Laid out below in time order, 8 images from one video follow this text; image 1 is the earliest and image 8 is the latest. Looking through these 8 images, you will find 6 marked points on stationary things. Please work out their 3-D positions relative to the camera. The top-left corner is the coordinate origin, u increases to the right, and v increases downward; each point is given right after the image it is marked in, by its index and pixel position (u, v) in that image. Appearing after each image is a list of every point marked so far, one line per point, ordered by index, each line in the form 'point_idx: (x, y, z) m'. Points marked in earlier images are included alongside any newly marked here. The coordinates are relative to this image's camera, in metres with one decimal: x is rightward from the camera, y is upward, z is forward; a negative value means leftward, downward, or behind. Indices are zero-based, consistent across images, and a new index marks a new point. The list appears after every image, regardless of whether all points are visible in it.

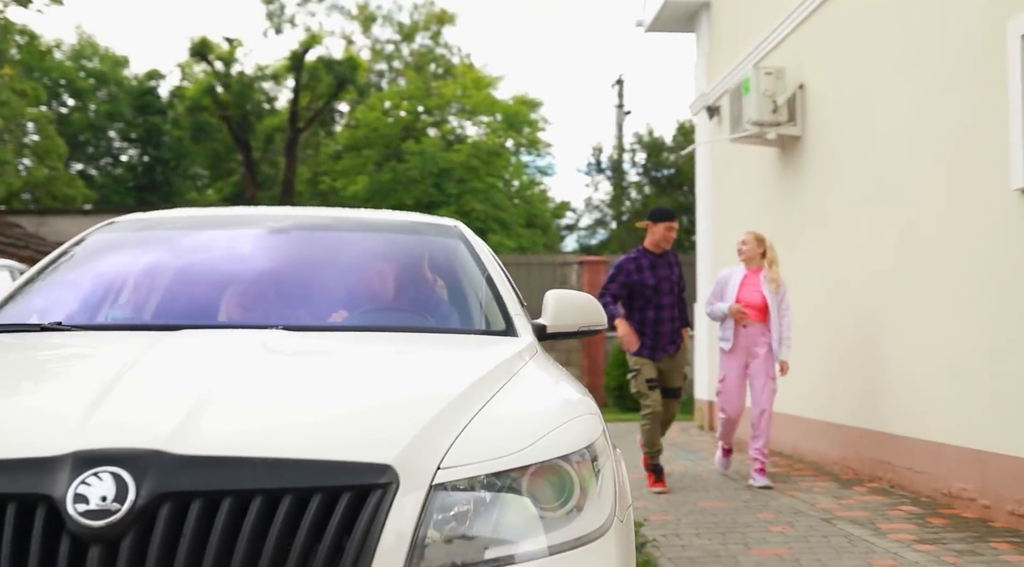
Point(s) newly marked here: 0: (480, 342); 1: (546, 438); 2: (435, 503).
0: (0.0, -0.2, +2.8) m
1: (+0.1, -0.3, +1.9) m
2: (-0.1, -0.4, +1.7) m
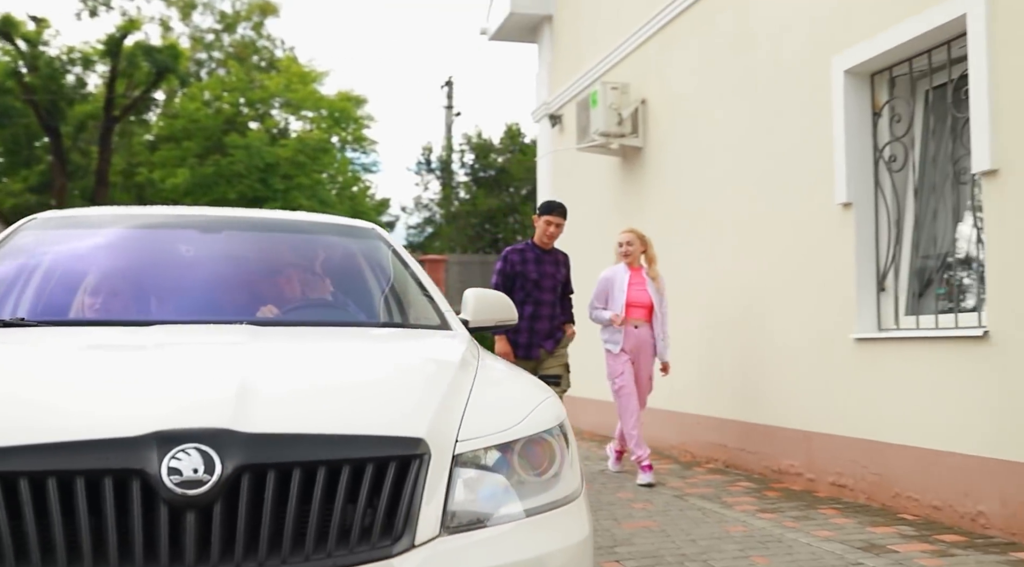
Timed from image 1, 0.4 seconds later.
0: (-0.2, -0.2, +3.1) m
1: (+0.1, -0.3, +2.3) m
2: (-0.1, -0.4, +2.0) m
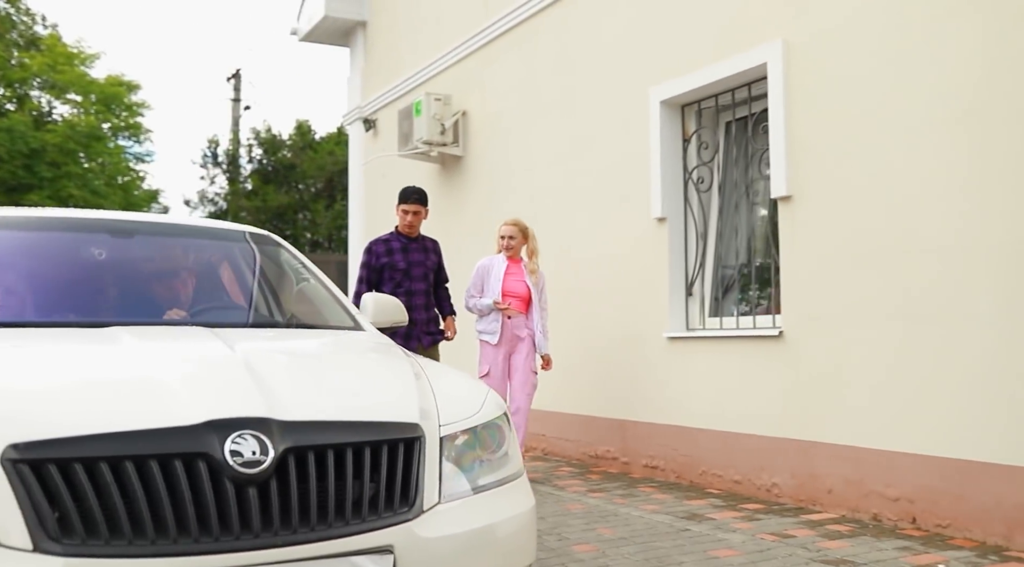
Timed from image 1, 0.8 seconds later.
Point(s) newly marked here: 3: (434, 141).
0: (-0.6, -0.2, +3.4) m
1: (-0.1, -0.4, +2.7) m
2: (-0.2, -0.4, +2.4) m
3: (-0.8, +1.5, +9.6) m
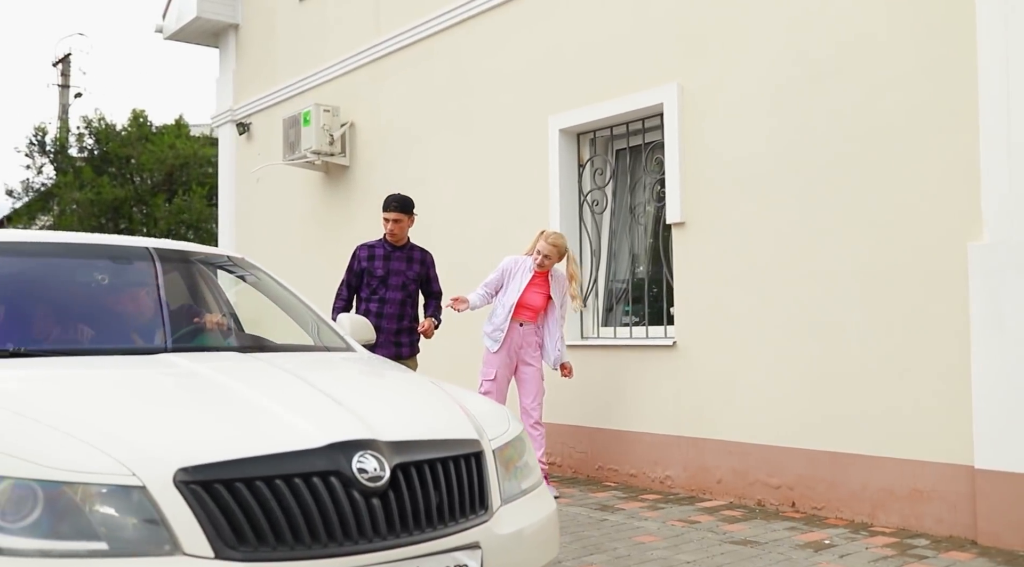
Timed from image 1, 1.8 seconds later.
0: (-0.6, -0.3, +3.8) m
1: (0.0, -0.5, +3.2) m
2: (0.0, -0.5, +2.8) m
3: (-2.0, +1.4, +9.8) m
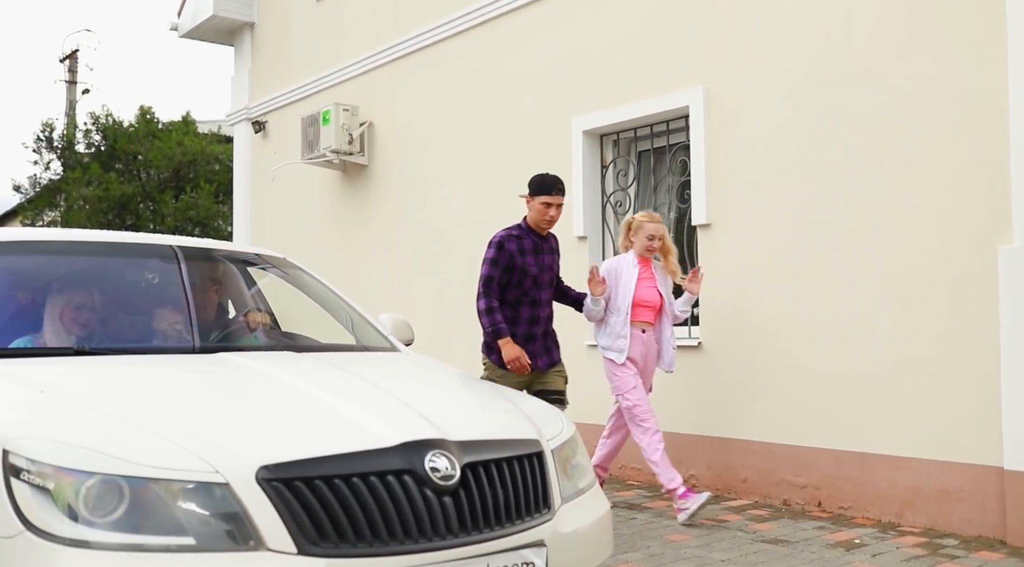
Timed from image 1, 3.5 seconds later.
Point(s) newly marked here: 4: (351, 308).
0: (-0.4, -0.3, +3.8) m
1: (+0.2, -0.5, +3.2) m
2: (+0.1, -0.6, +2.9) m
3: (-1.8, +1.4, +9.9) m
4: (-0.8, -0.1, +4.5) m
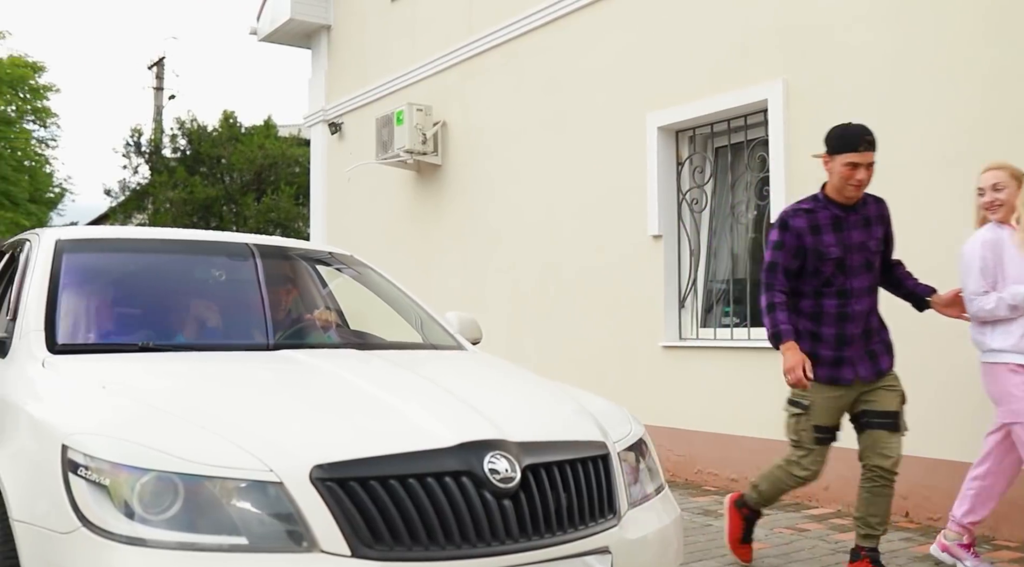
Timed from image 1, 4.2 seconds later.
0: (-0.2, -0.3, +3.8) m
1: (+0.4, -0.5, +3.1) m
2: (+0.3, -0.5, +2.8) m
3: (-1.0, +1.4, +9.9) m
4: (-0.4, -0.1, +4.5) m
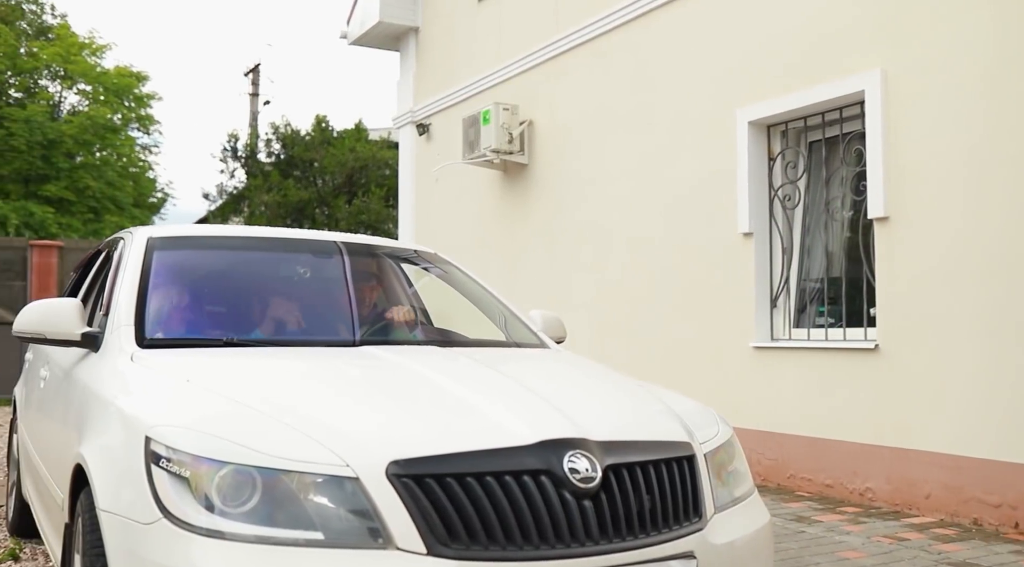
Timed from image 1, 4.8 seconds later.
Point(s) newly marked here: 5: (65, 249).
0: (+0.2, -0.3, +3.7) m
1: (+0.7, -0.4, +3.0) m
2: (+0.6, -0.5, +2.6) m
3: (-0.1, +1.4, +9.9) m
4: (0.0, -0.1, +4.4) m
5: (-6.4, +0.5, +13.3) m
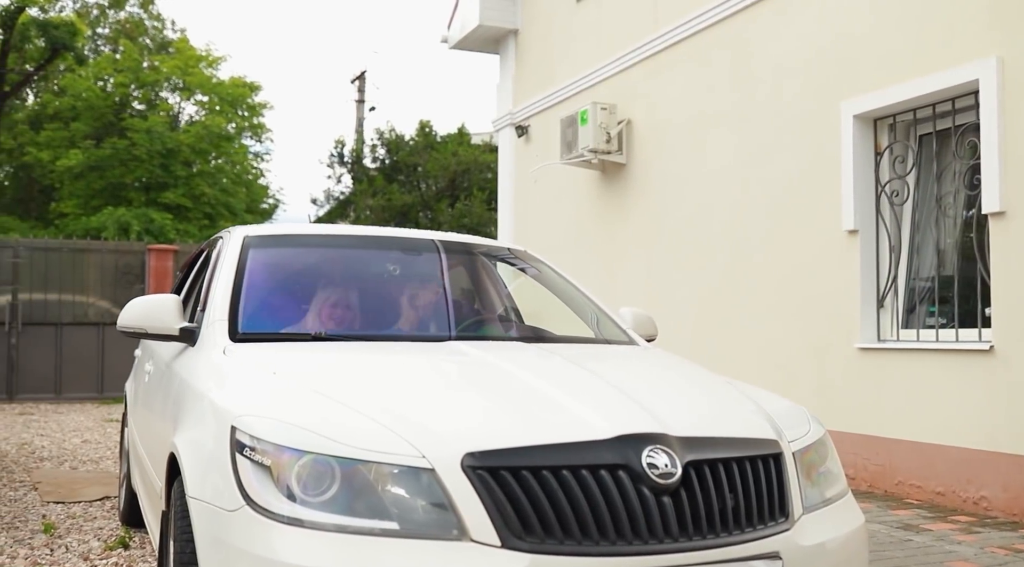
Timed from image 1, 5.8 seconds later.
0: (+0.5, -0.3, +3.6) m
1: (+0.9, -0.4, +2.9) m
2: (+0.8, -0.5, +2.6) m
3: (+0.9, +1.4, +9.8) m
4: (+0.4, -0.1, +4.4) m
5: (-5.0, +0.5, +13.9) m
